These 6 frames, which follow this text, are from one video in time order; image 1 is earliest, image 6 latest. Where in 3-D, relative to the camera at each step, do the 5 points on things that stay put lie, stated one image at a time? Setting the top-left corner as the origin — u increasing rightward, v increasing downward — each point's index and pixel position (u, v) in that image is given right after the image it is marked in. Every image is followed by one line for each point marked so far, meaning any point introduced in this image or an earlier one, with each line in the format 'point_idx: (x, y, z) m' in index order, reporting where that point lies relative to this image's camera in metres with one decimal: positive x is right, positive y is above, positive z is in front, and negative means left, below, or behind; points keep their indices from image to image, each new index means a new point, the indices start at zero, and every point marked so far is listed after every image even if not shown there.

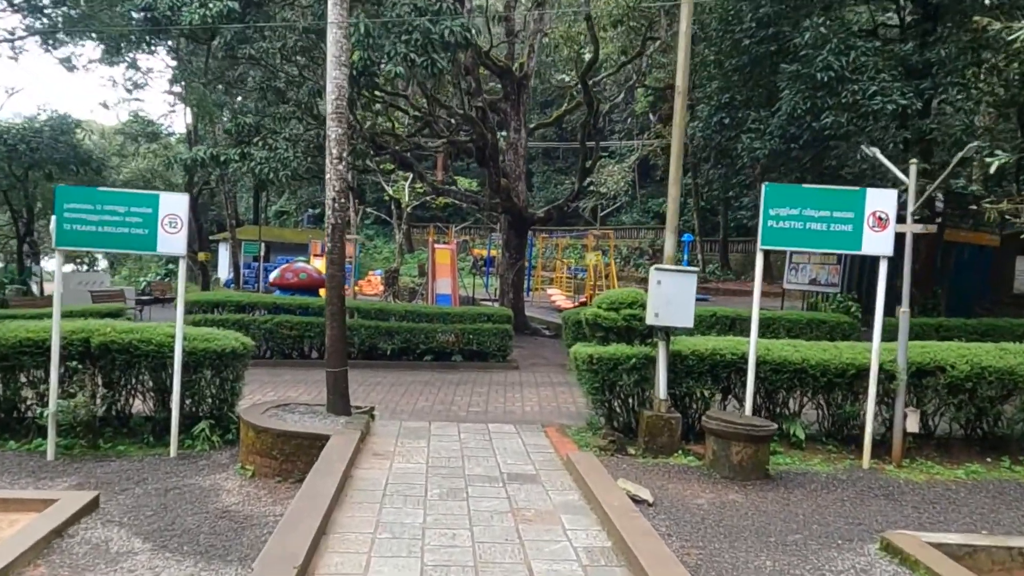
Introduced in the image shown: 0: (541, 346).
0: (+0.5, -1.0, +13.9) m
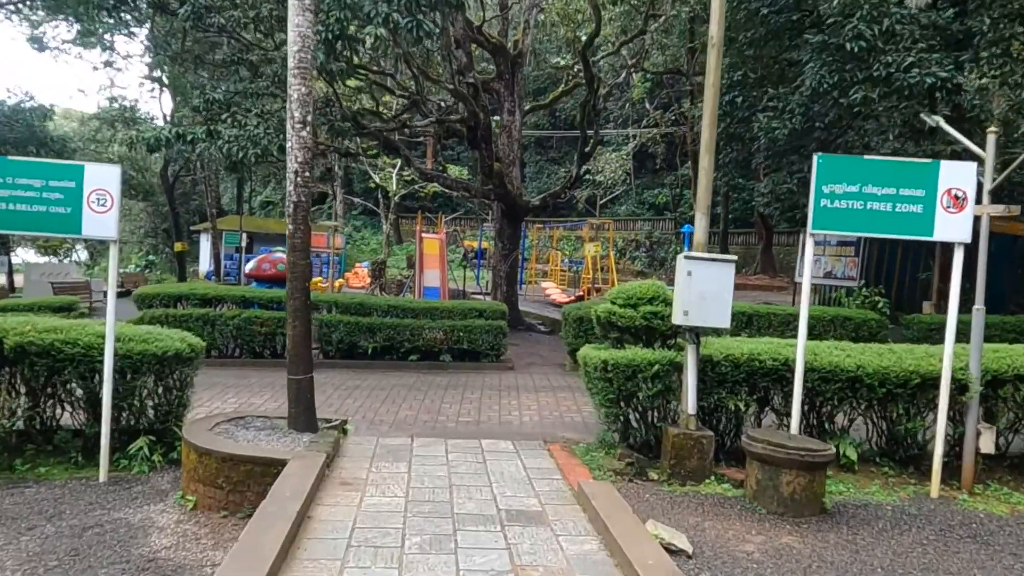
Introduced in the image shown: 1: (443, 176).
0: (+0.4, -0.9, +12.9) m
1: (-1.3, +2.1, +14.6) m
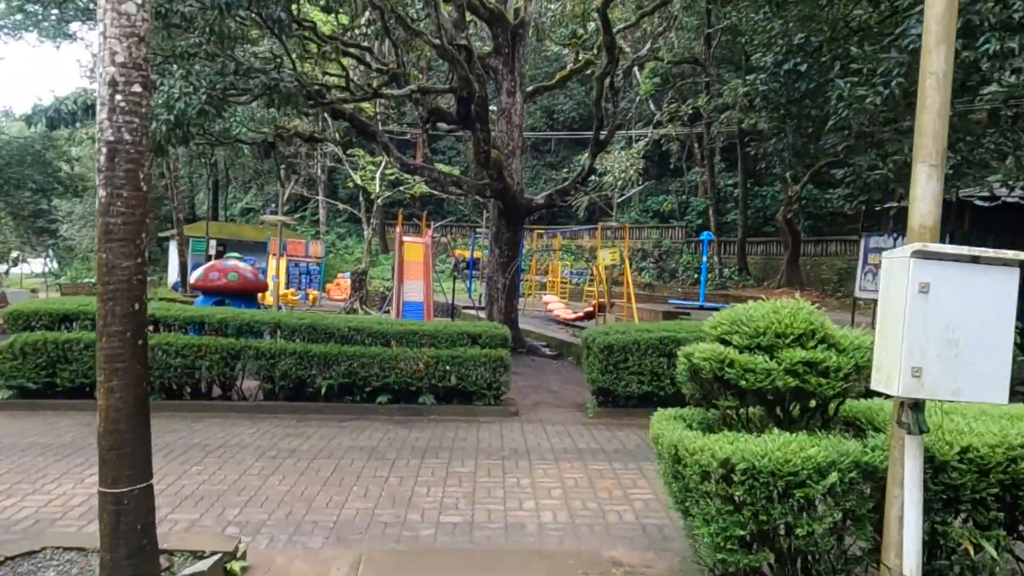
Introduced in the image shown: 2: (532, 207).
0: (+0.4, -1.1, +10.4) m
1: (-1.3, +1.9, +12.2) m
2: (+0.3, +1.3, +12.4) m
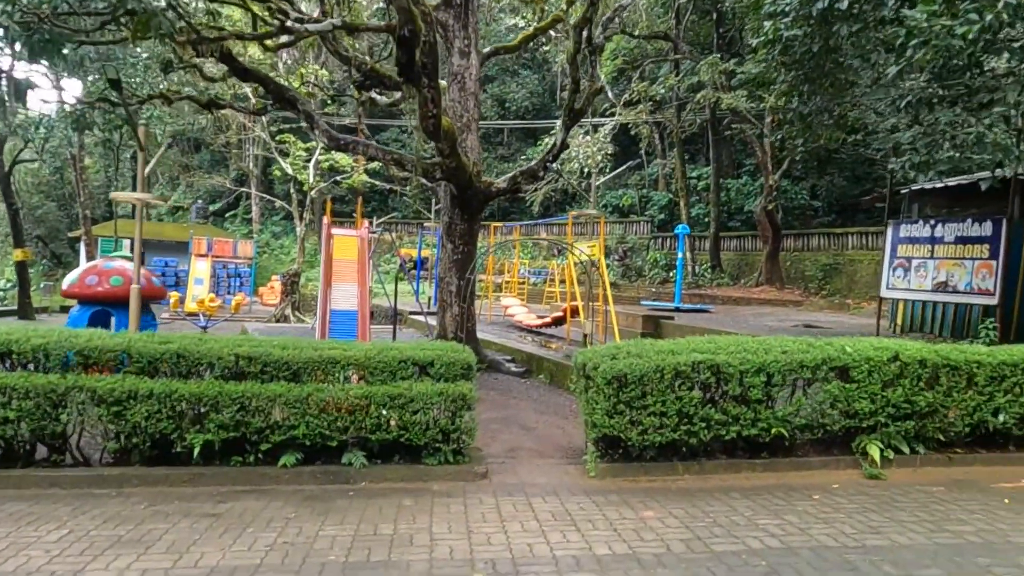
0: (0.0, -1.2, +8.2) m
1: (-1.9, +1.8, +9.9) m
2: (-0.3, +1.3, +10.2) m
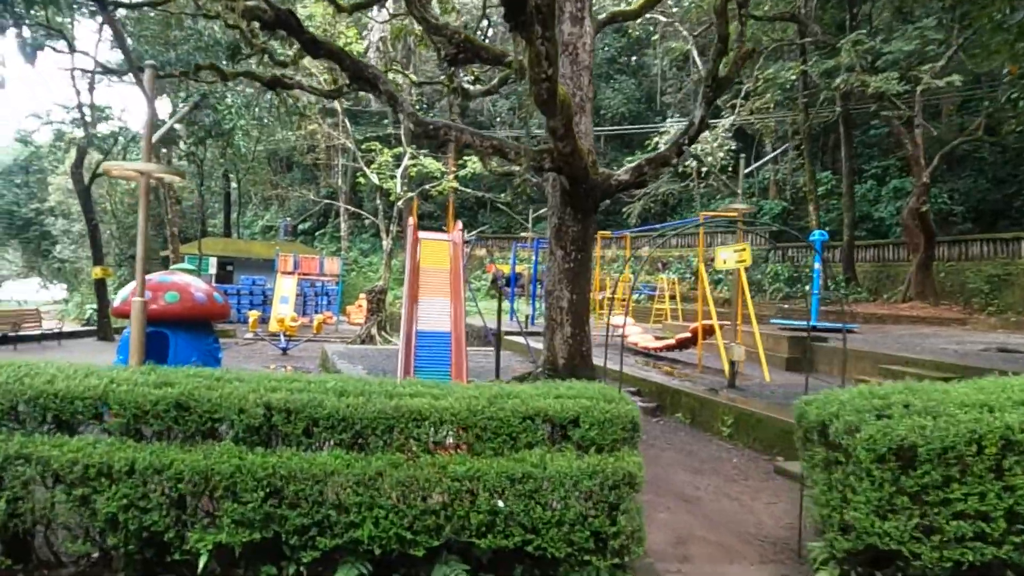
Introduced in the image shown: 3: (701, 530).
0: (+1.1, -1.3, +6.2) m
1: (-0.6, +1.7, +8.2) m
2: (+1.1, +1.1, +8.3) m
3: (+1.1, -1.3, +4.1) m
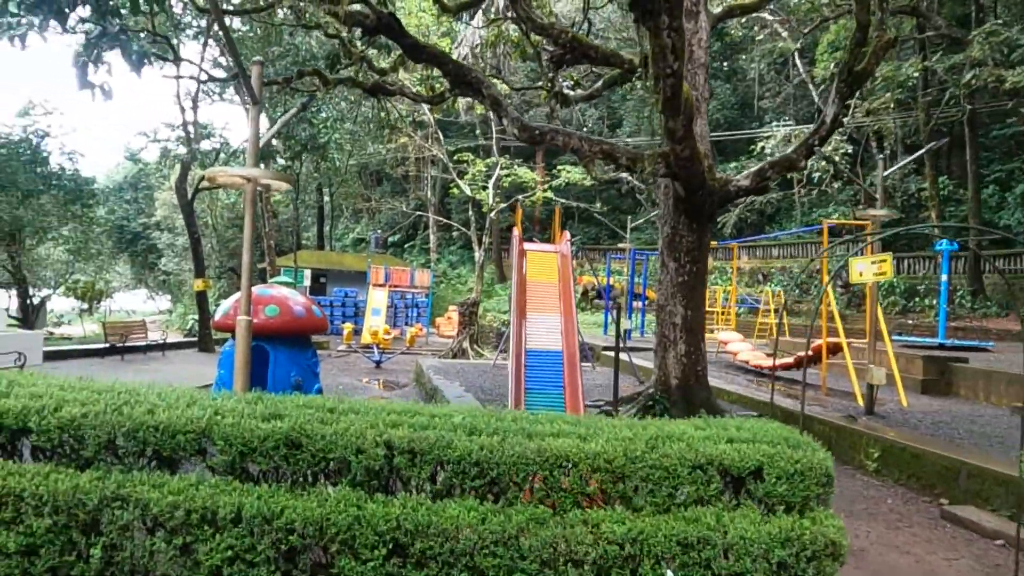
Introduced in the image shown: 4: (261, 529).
0: (+2.0, -1.4, +5.6) m
1: (+0.5, +1.5, +7.7) m
2: (+2.2, +0.9, +7.7) m
3: (+1.7, -1.4, +3.4) m
4: (-0.8, -0.8, +2.5) m
